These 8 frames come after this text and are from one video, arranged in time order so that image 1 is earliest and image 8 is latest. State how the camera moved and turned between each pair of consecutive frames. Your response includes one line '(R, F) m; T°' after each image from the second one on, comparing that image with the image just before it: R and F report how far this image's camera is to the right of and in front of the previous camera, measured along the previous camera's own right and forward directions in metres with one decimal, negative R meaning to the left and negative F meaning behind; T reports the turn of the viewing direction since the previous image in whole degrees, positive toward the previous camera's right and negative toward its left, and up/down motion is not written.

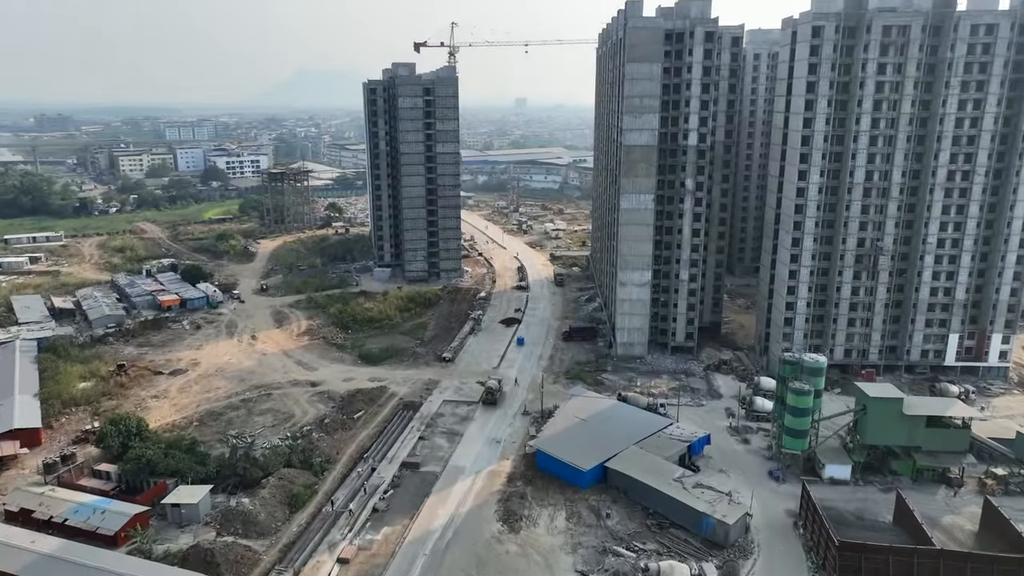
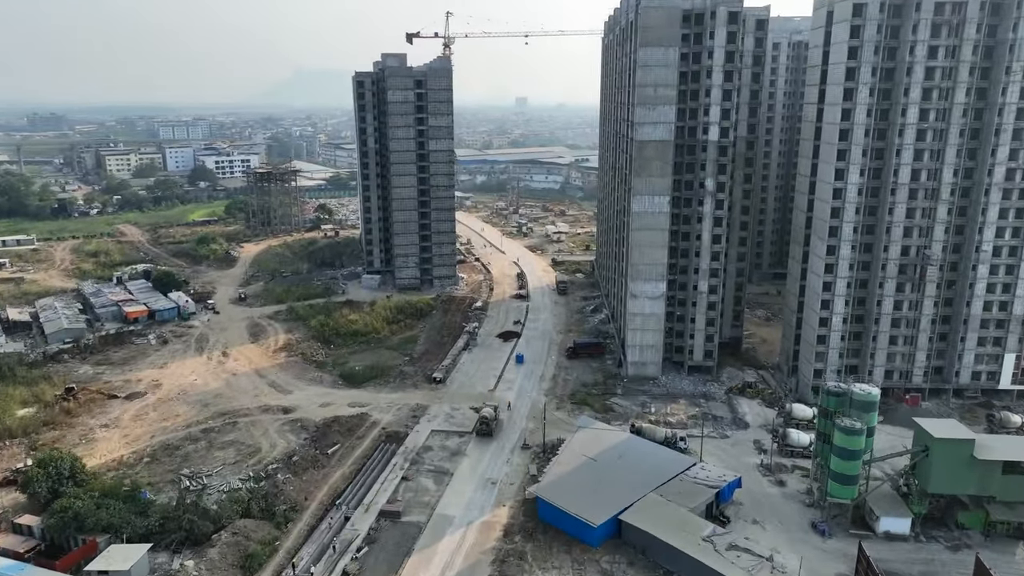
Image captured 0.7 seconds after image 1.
(+0.3, +8.0) m; 0°
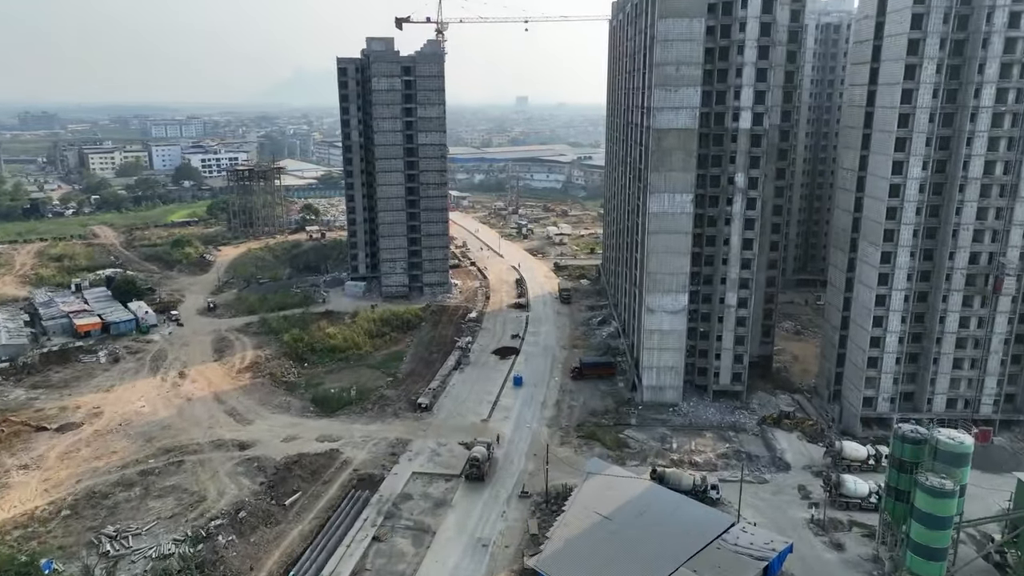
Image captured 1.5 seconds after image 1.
(+0.4, +9.4) m; 0°
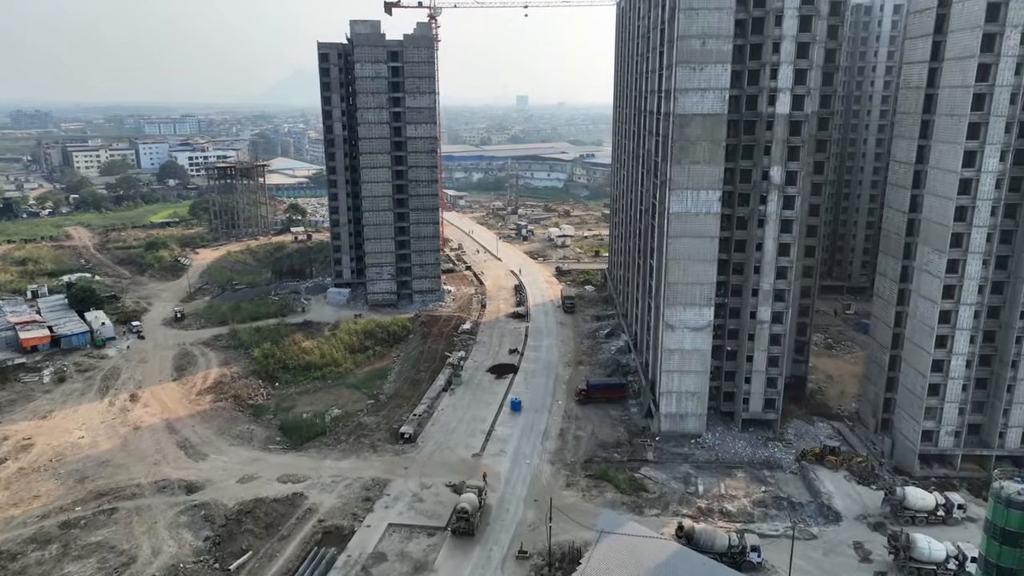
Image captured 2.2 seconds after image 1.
(+0.3, +8.1) m; 0°
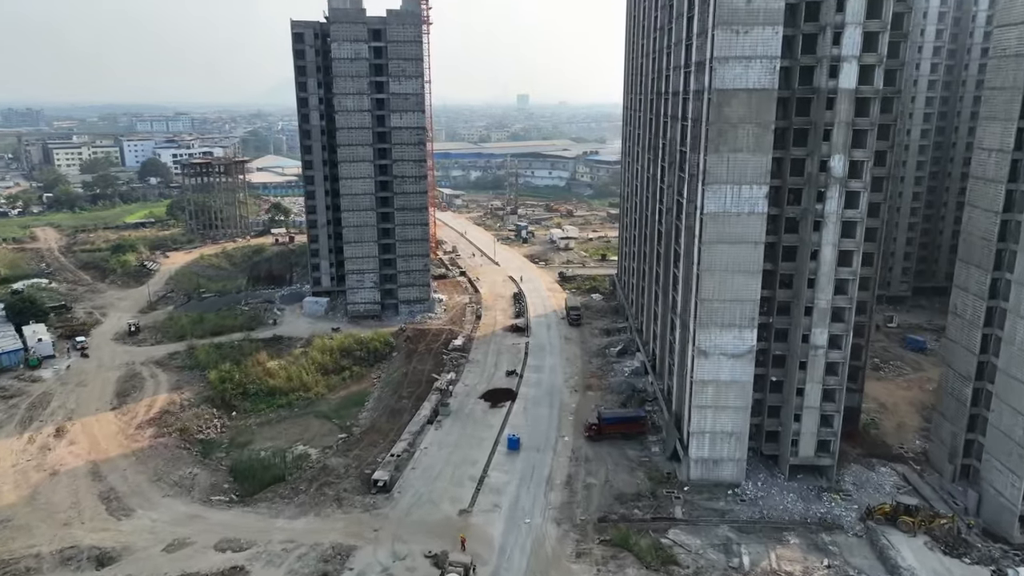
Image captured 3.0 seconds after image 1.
(+0.3, +9.3) m; 0°
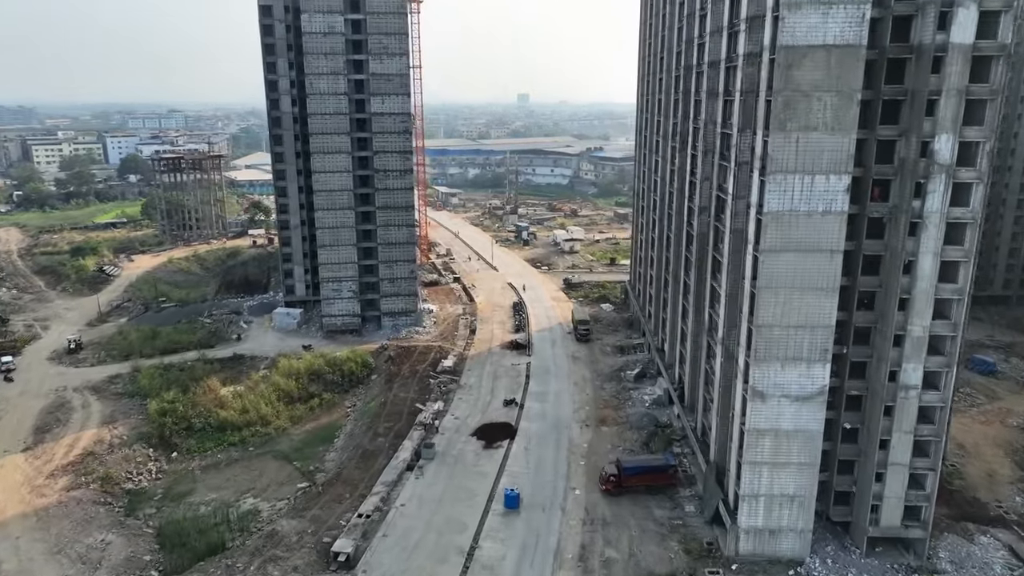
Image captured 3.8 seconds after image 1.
(+0.1, +9.4) m; 0°
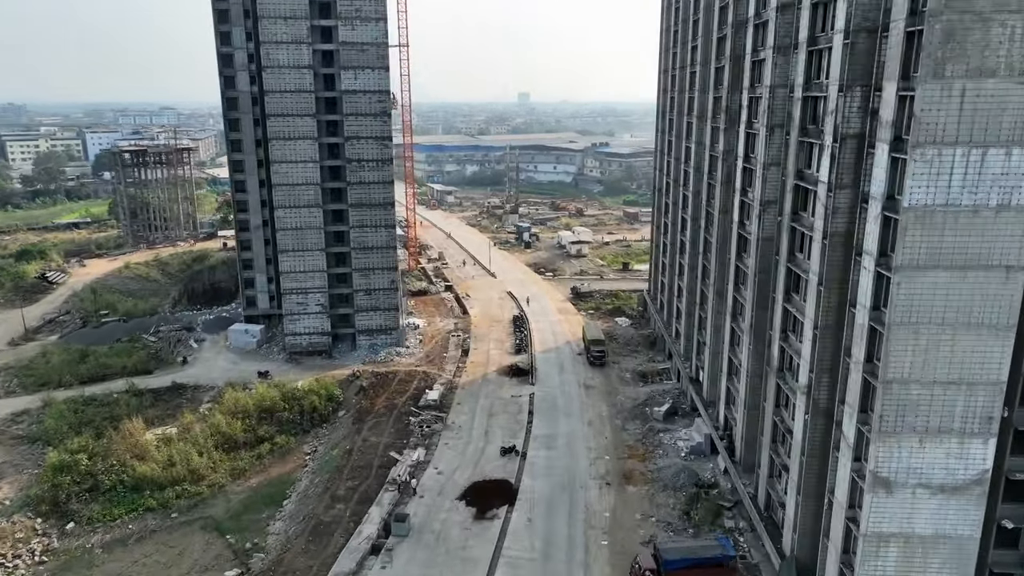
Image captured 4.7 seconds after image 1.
(+0.1, +10.6) m; 0°
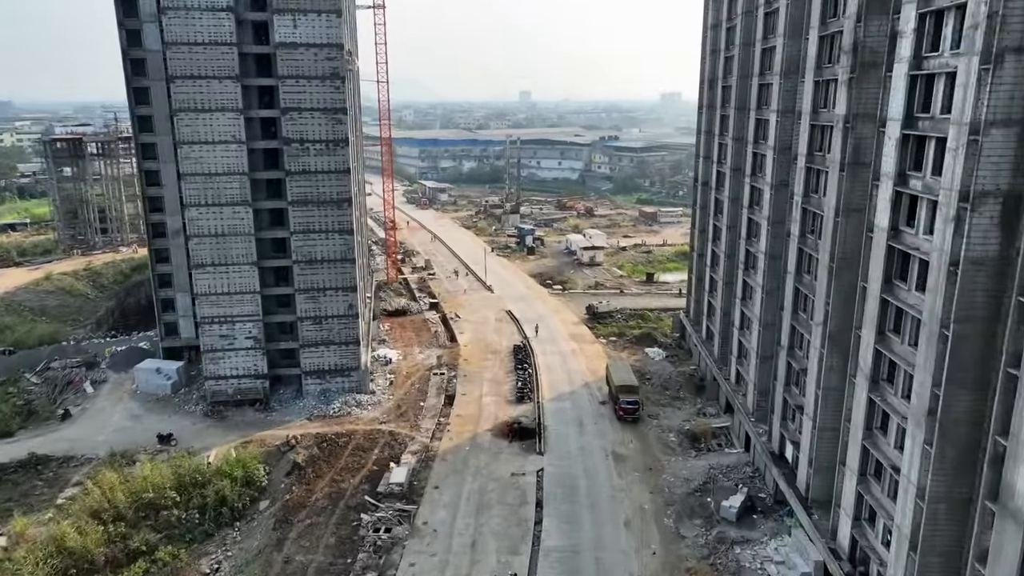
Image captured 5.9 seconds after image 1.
(0.0, +14.2) m; 0°
